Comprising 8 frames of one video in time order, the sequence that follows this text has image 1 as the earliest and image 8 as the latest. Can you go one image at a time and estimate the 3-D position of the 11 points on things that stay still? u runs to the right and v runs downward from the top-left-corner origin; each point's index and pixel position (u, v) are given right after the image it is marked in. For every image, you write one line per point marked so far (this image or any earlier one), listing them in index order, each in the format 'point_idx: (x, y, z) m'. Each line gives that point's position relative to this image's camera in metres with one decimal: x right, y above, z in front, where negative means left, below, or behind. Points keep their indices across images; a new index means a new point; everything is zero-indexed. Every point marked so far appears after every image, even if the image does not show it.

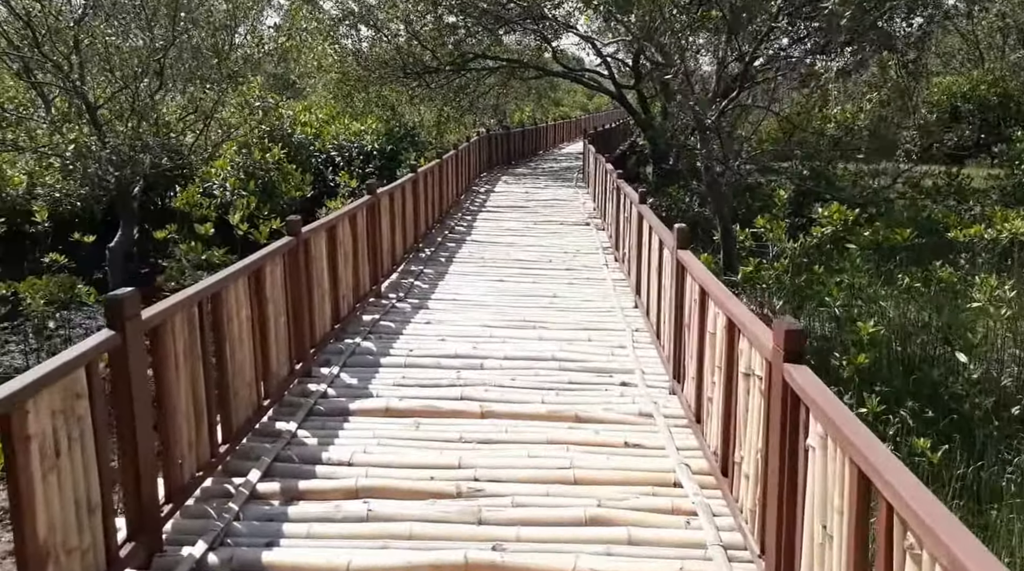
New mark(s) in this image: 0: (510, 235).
0: (0.0, +0.4, +8.5) m
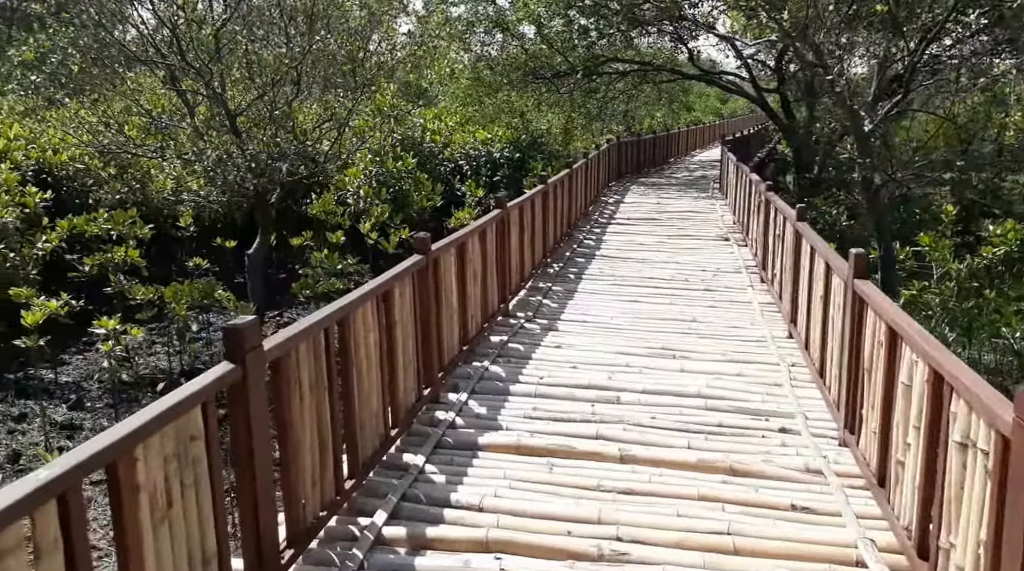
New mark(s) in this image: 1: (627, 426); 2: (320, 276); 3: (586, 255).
0: (+1.2, +0.3, +8.1) m
1: (+0.4, -0.5, +3.4) m
2: (-2.0, +0.1, +9.6) m
3: (+0.7, +0.2, +7.8) m
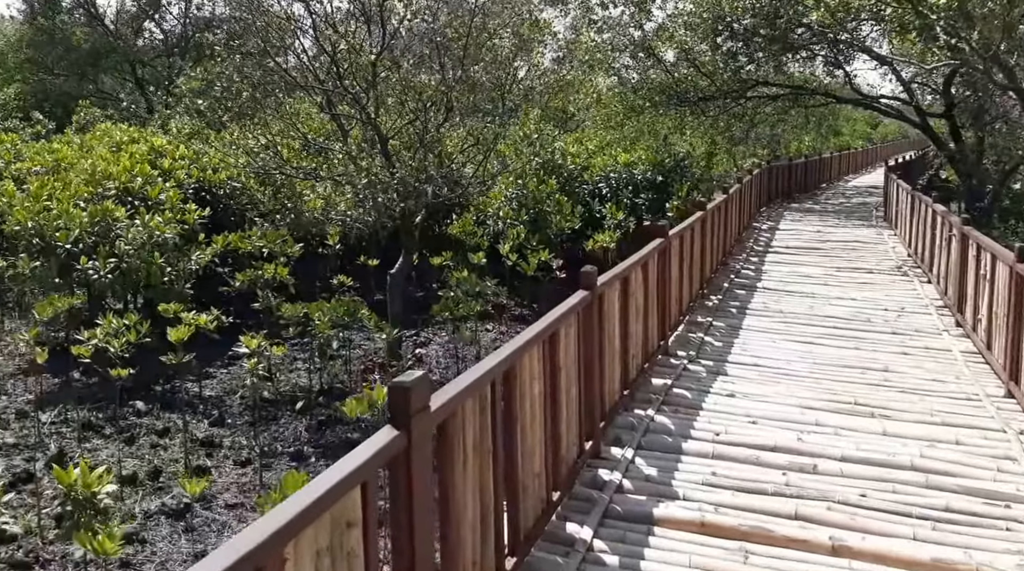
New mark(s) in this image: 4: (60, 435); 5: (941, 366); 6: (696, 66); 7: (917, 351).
0: (+2.4, 0.0, +7.5) m
1: (+1.0, -0.7, +2.9) m
2: (-0.5, -0.1, +9.4) m
3: (+1.9, 0.0, +7.2) m
4: (-3.0, -1.0, +6.0) m
5: (+2.3, -0.5, +4.9) m
6: (+3.3, +3.9, +16.1) m
7: (+2.4, -0.4, +5.2) m
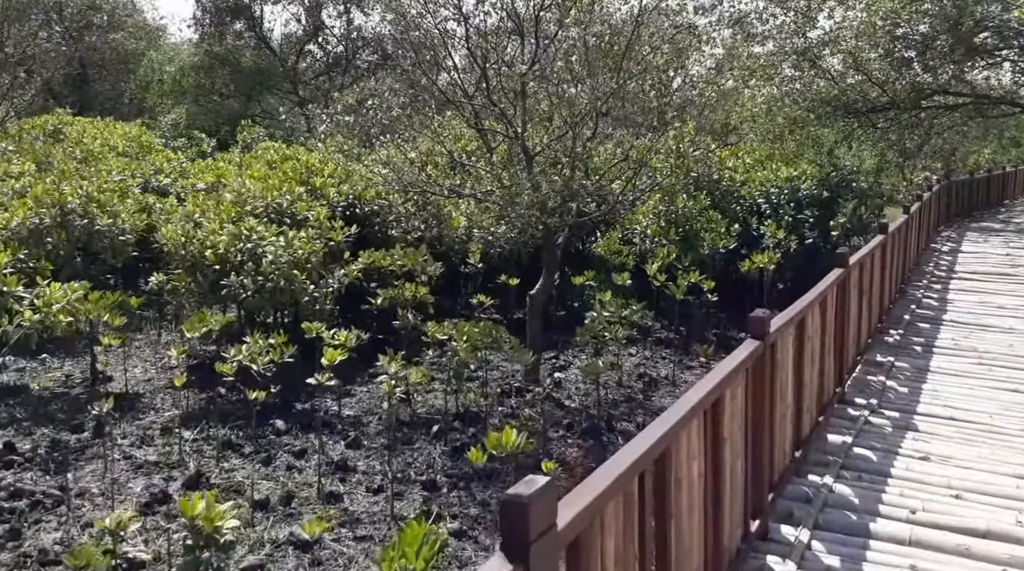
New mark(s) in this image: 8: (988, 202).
0: (+3.6, -0.2, +6.6) m
1: (+1.4, -0.8, +2.2) m
2: (+1.0, -0.4, +8.9) m
3: (+2.9, -0.3, +6.3) m
4: (-2.1, -1.1, +6.0) m
5: (+3.0, -0.6, +4.0) m
6: (+5.9, +3.5, +15.0) m
7: (+3.1, -0.6, +4.3) m
8: (+9.9, +1.8, +18.8) m
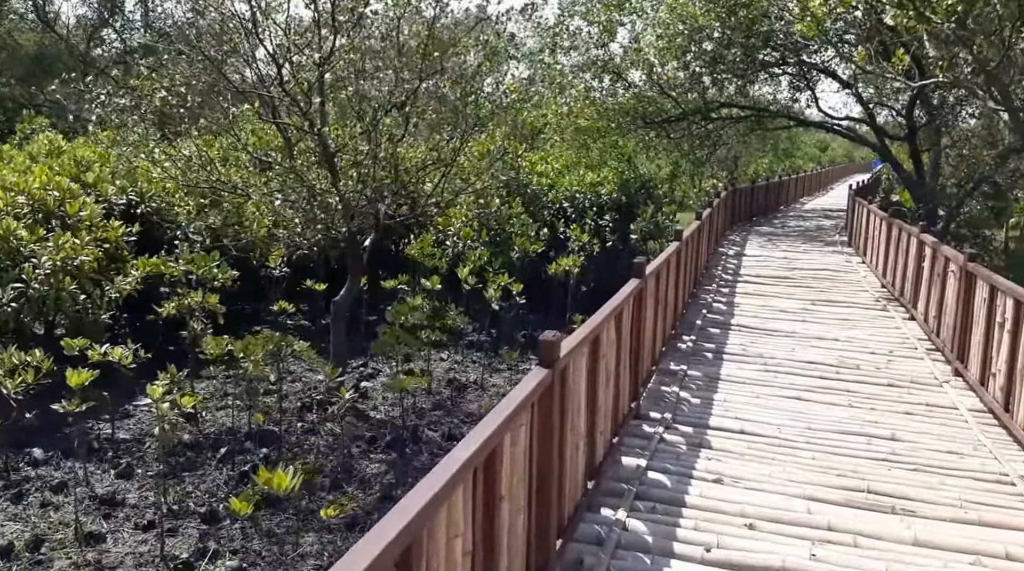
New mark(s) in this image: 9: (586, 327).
0: (+2.1, -0.3, +6.8) m
1: (+0.8, -0.9, +2.1) m
2: (-1.0, -0.4, +8.6) m
3: (+1.5, -0.3, +6.5) m
4: (-3.3, -1.2, +5.1) m
5: (+2.1, -0.7, +4.2) m
6: (+2.6, +3.5, +15.5) m
7: (+2.1, -0.7, +4.6) m
8: (+5.8, +1.7, +20.1) m
9: (+0.2, -0.1, +3.0) m
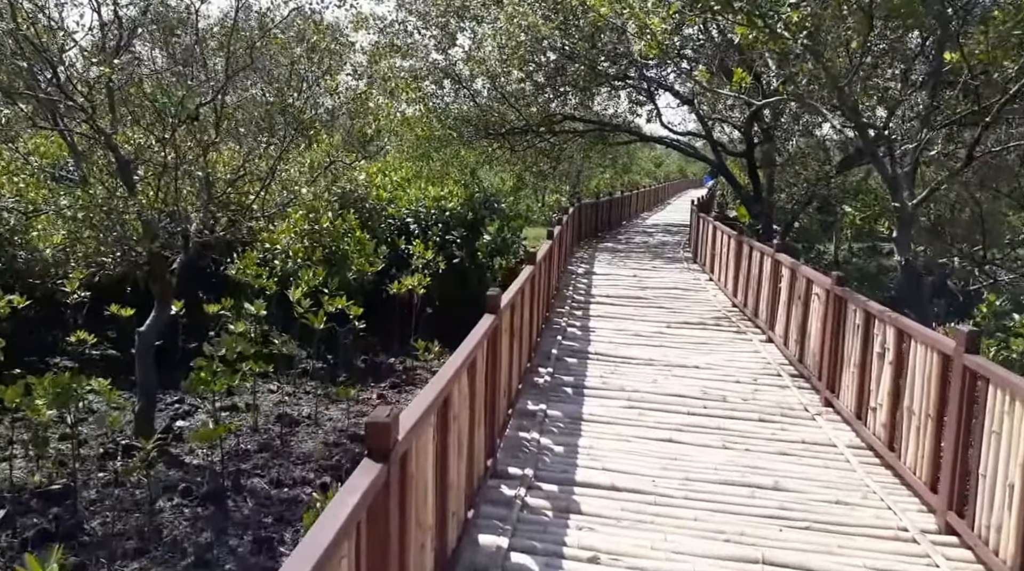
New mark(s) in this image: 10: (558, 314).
0: (+0.9, -0.5, +6.4) m
1: (+0.5, -1.0, +1.6) m
2: (-2.4, -0.7, +7.6) m
3: (+0.4, -0.5, +6.0) m
4: (-4.1, -1.4, +3.7) m
5: (+1.4, -0.8, +3.9) m
6: (-0.2, +3.2, +15.1) m
7: (+1.3, -0.8, +4.2) m
8: (+2.2, +1.4, +20.1) m
9: (-0.2, -0.3, +2.3) m
10: (+0.4, -0.2, +7.4) m
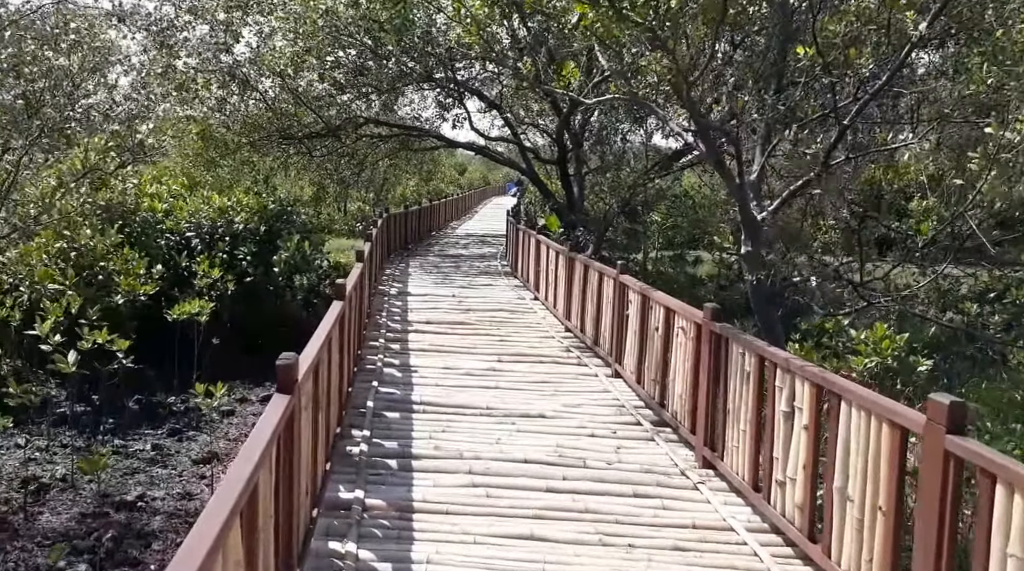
0: (-0.2, -0.6, +5.3) m
1: (+0.5, -1.1, +0.5) m
2: (-3.7, -0.9, +5.8) m
3: (-0.6, -0.7, +4.8) m
4: (-4.5, -1.7, +1.6) m
5: (+0.8, -1.0, +2.9) m
6: (-3.3, +2.9, +13.6) m
7: (+0.7, -0.9, +3.3) m
8: (-2.0, +1.1, +19.0) m
9: (-0.4, -0.4, +1.1) m
10: (-1.0, -0.5, +6.2) m
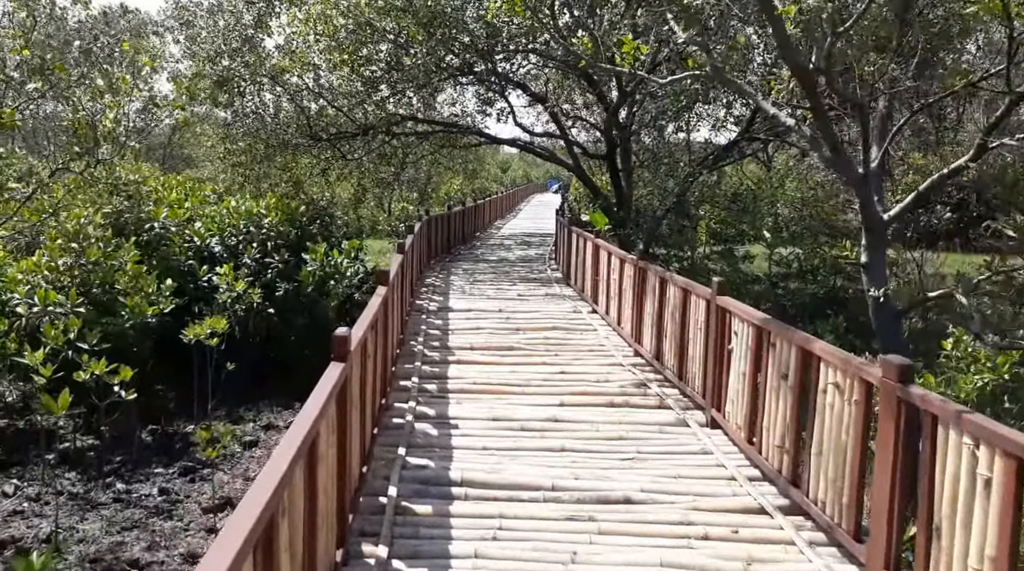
0: (+0.1, -0.8, +3.9) m
1: (+0.6, -1.3, -0.9) m
2: (-3.3, -1.1, +4.5) m
3: (-0.3, -0.8, +3.4) m
4: (-4.3, -1.9, +0.4) m
5: (+1.0, -1.1, +1.5) m
6: (-2.6, +2.7, +12.3) m
7: (+0.9, -1.1, +1.8) m
8: (-1.0, +1.0, +17.7) m
9: (-0.3, -0.6, -0.3) m
10: (-0.6, -0.6, +4.8) m
